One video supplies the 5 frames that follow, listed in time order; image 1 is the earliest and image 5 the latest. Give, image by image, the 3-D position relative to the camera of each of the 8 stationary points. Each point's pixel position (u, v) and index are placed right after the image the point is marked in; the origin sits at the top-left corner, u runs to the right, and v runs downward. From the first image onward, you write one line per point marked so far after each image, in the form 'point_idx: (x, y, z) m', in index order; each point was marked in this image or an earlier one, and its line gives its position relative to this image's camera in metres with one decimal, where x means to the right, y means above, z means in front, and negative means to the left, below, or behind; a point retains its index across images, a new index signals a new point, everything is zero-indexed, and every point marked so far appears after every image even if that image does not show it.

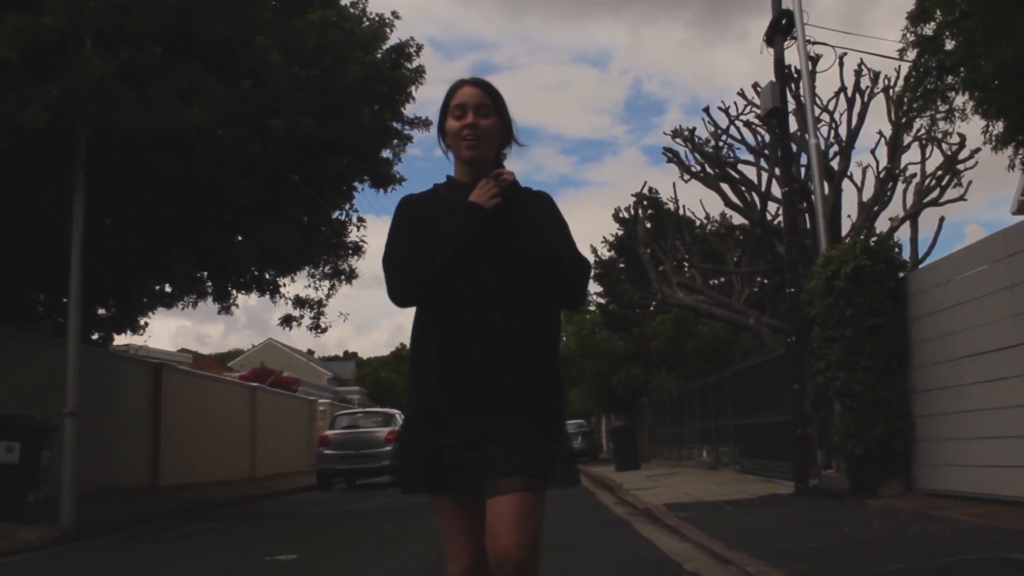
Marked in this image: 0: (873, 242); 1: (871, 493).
0: (+3.8, +0.5, +11.5) m
1: (+3.8, -2.2, +11.4) m
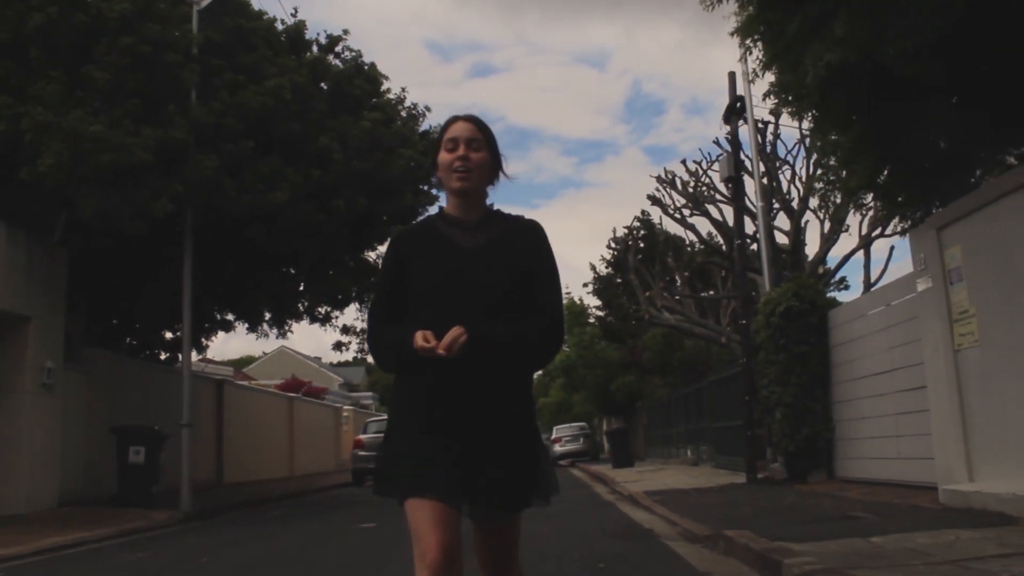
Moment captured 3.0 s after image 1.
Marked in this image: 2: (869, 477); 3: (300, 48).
0: (+4.0, 0.0, +14.9) m
1: (+4.0, -2.6, +14.7) m
2: (+4.3, -2.3, +12.8) m
3: (-3.5, +3.9, +17.5) m
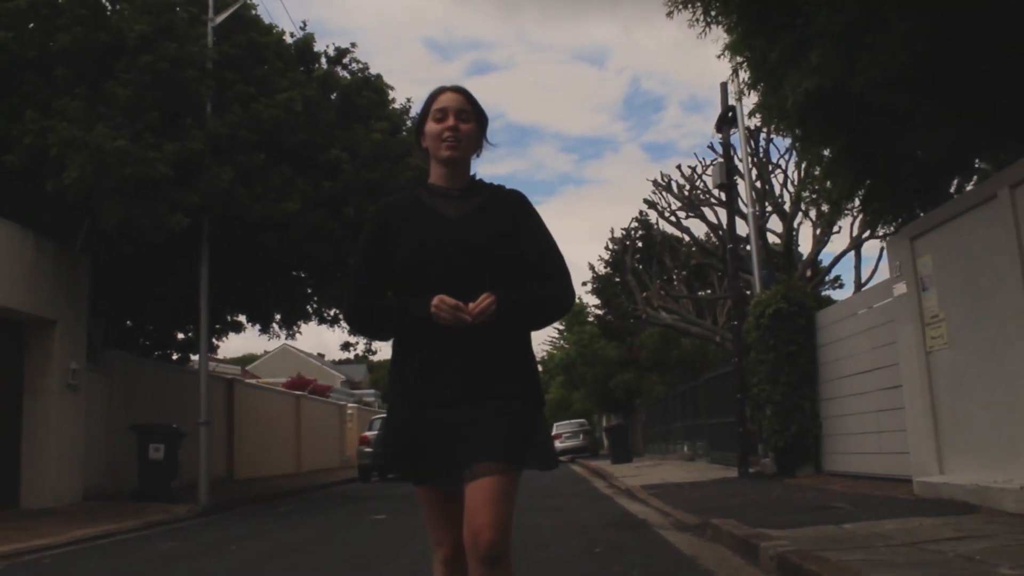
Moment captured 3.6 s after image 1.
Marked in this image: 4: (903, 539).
0: (+4.0, 0.0, +15.6) m
1: (+4.0, -2.7, +15.4) m
2: (+4.3, -2.3, +13.6) m
3: (-3.4, +3.9, +18.2) m
4: (+2.5, -1.6, +6.8) m
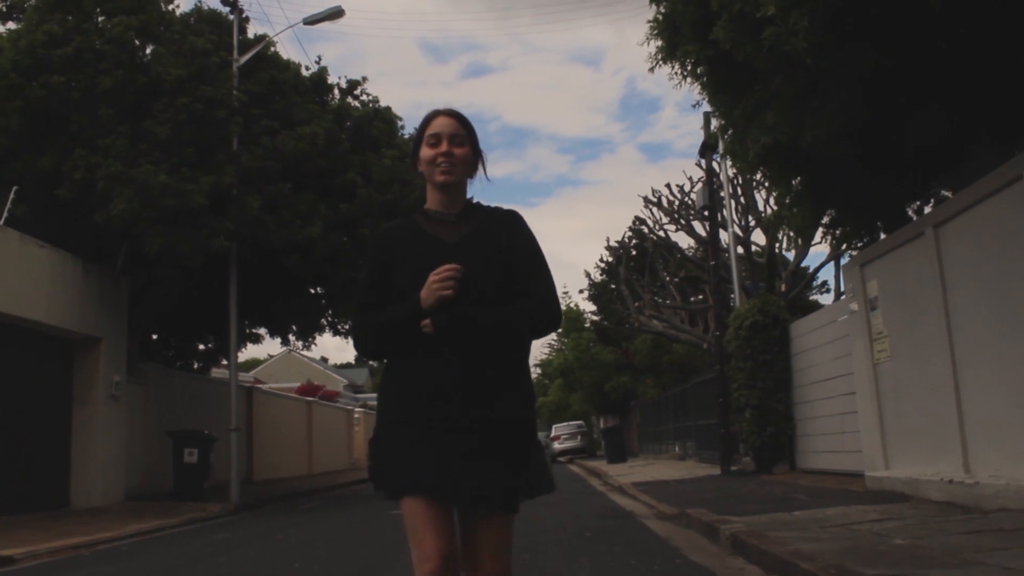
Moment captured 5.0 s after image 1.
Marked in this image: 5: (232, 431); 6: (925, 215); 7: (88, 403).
0: (+4.0, -0.3, +17.1) m
1: (+4.1, -2.9, +17.0) m
2: (+4.4, -2.5, +15.1) m
3: (-3.5, +3.6, +19.8) m
4: (+2.5, -1.8, +8.4) m
5: (-4.6, -2.4, +17.7) m
6: (+3.8, +0.7, +9.9) m
7: (-6.4, -1.7, +16.2) m
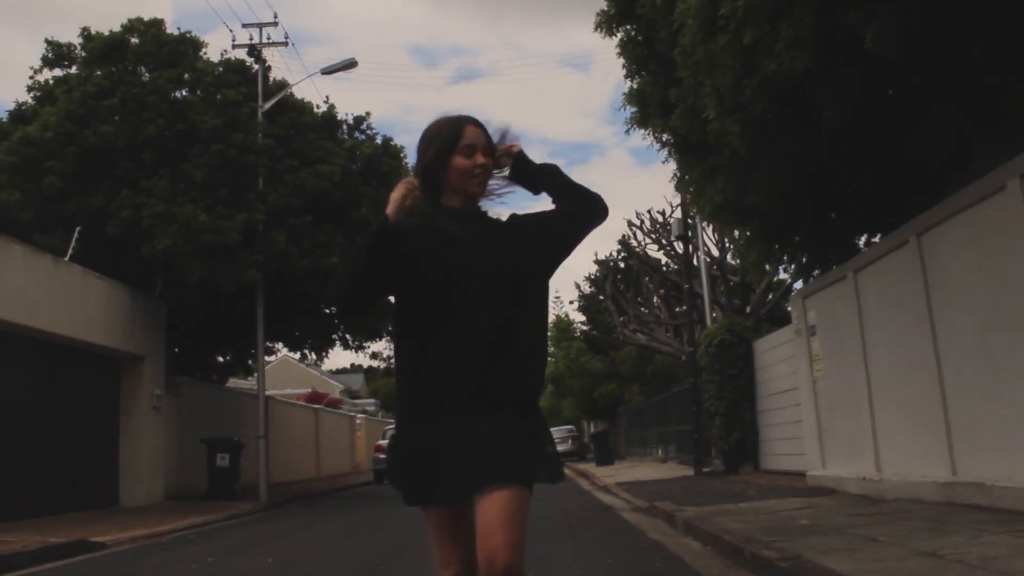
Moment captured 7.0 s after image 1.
0: (+4.0, -0.6, +19.4) m
1: (+4.0, -3.3, +19.2) m
2: (+4.3, -2.9, +17.3) m
3: (-3.6, +3.2, +21.9) m
4: (+2.5, -2.2, +10.6) m
5: (-4.7, -2.8, +19.9) m
6: (+3.8, +0.3, +12.1) m
7: (-6.5, -2.1, +18.3) m
